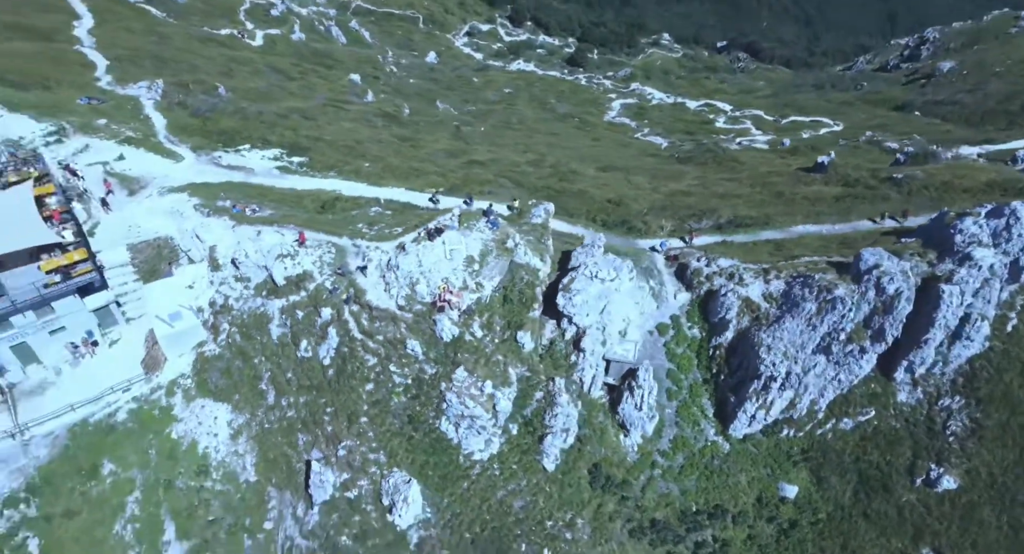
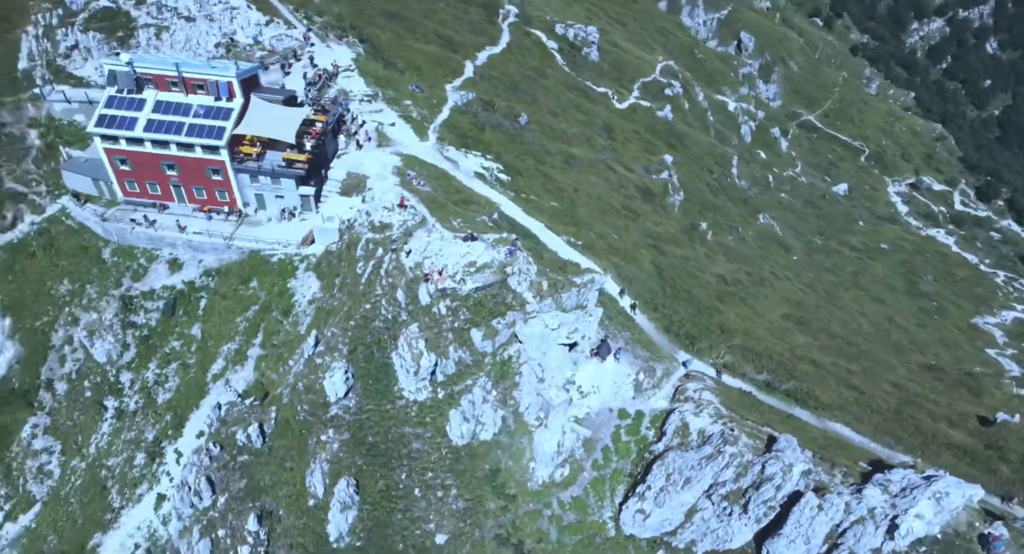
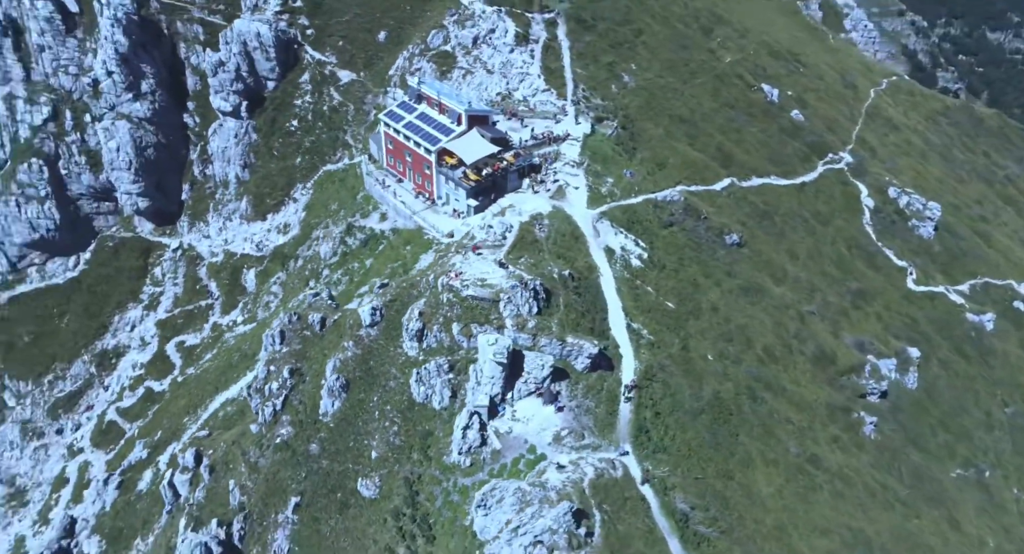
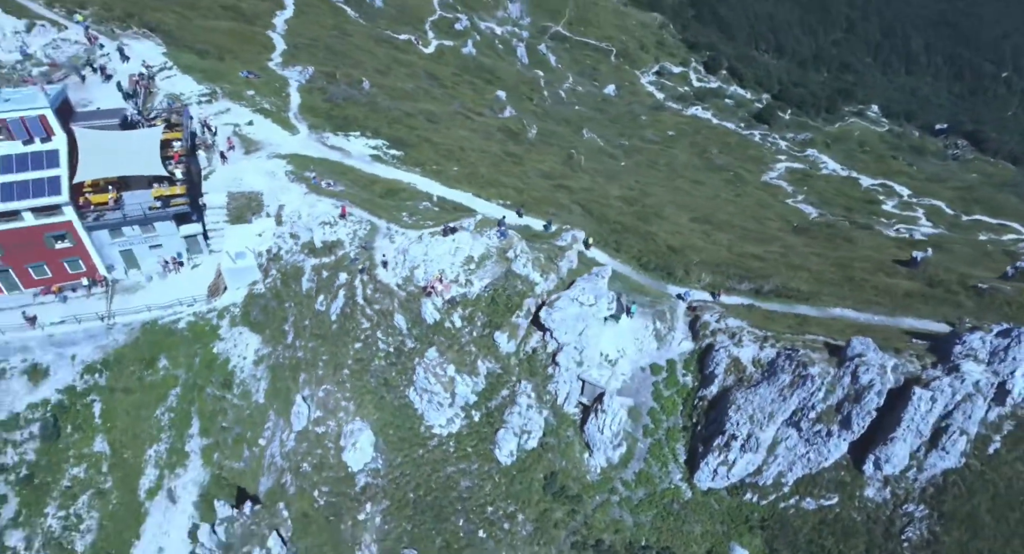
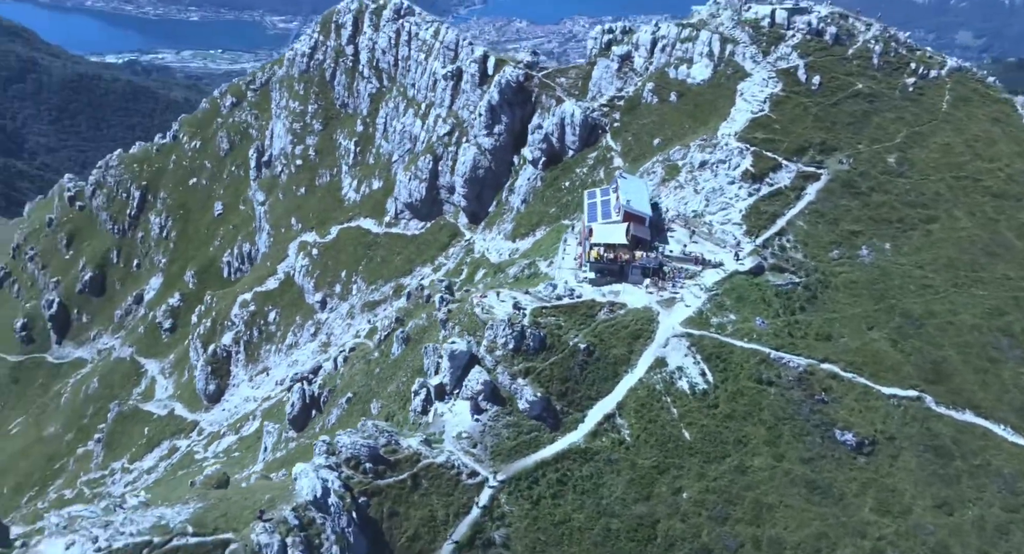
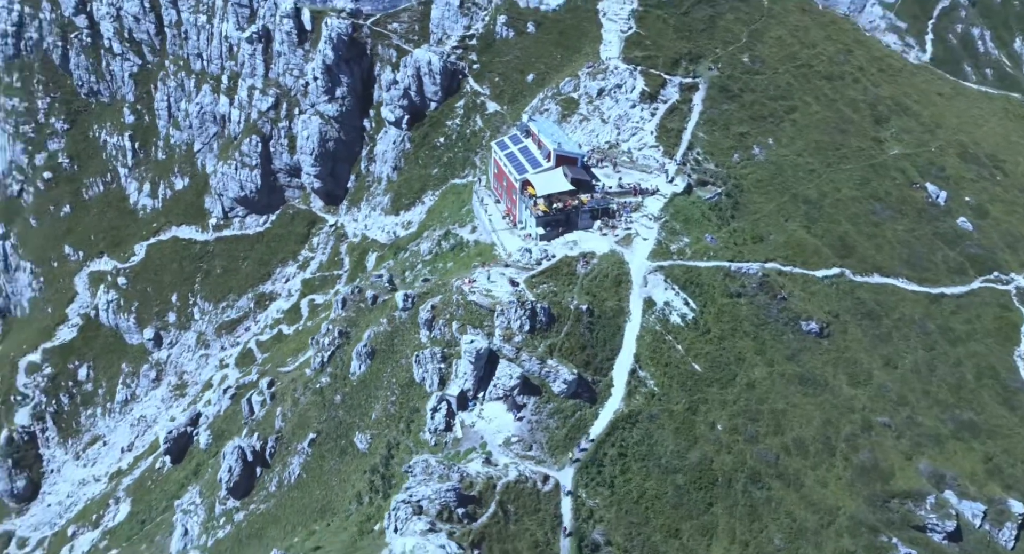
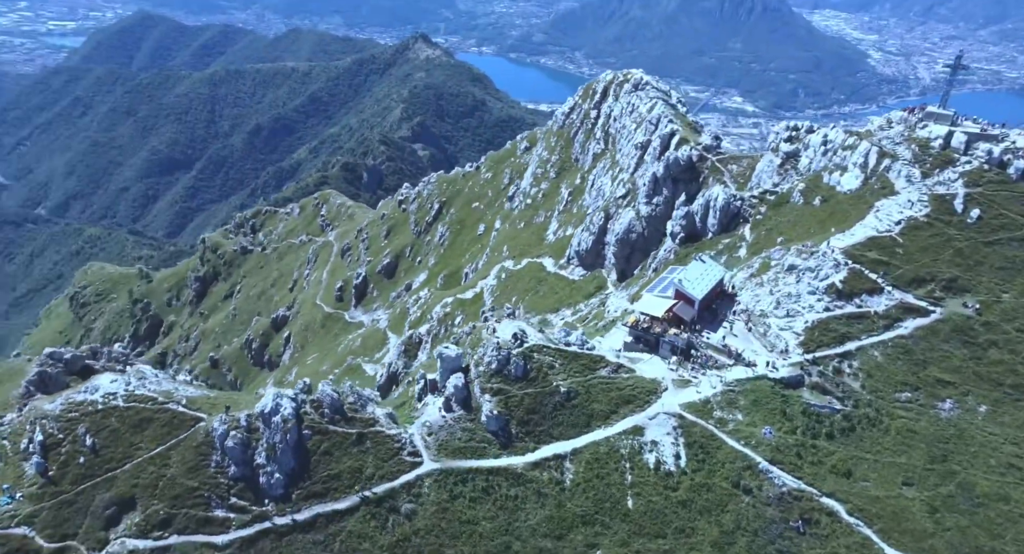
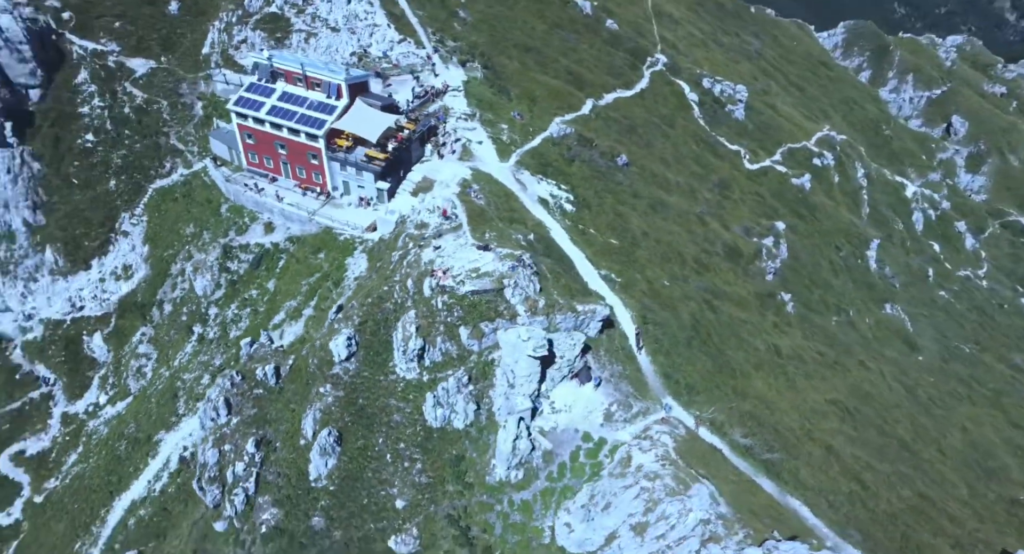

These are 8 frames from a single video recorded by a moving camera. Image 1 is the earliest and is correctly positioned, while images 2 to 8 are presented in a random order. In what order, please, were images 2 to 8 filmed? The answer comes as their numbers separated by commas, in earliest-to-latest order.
4, 2, 8, 3, 6, 5, 7
